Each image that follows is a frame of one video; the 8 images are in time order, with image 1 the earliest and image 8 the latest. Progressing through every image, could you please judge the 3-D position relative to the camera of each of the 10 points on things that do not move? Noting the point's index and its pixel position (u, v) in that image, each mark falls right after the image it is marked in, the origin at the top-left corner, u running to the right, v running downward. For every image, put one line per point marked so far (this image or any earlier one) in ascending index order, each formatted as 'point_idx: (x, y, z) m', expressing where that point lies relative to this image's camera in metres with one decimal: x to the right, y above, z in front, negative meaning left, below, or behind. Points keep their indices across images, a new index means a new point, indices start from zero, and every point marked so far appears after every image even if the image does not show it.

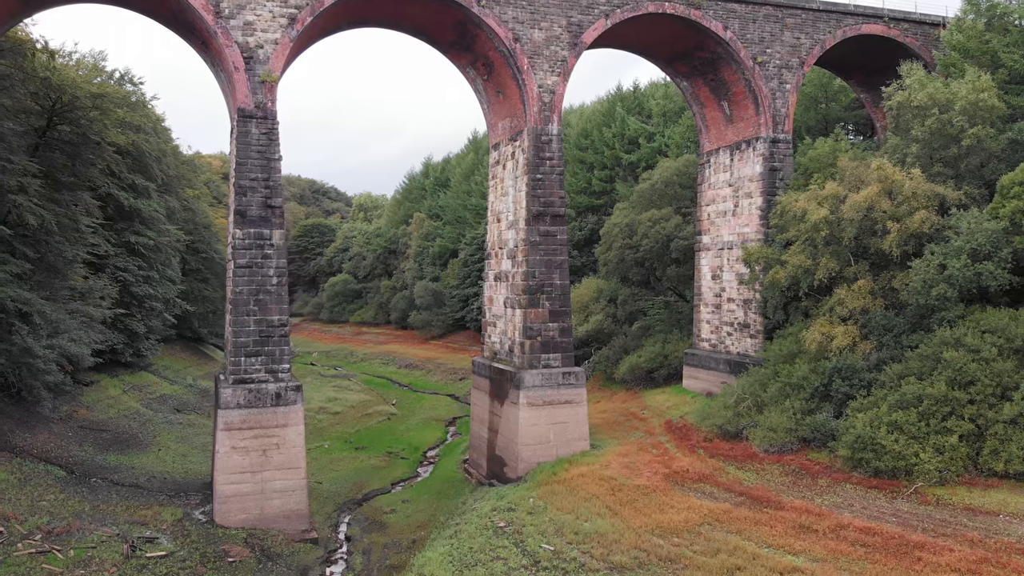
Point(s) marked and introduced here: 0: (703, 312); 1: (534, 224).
0: (+5.0, -0.7, +16.5) m
1: (+0.4, +1.2, +12.0) m
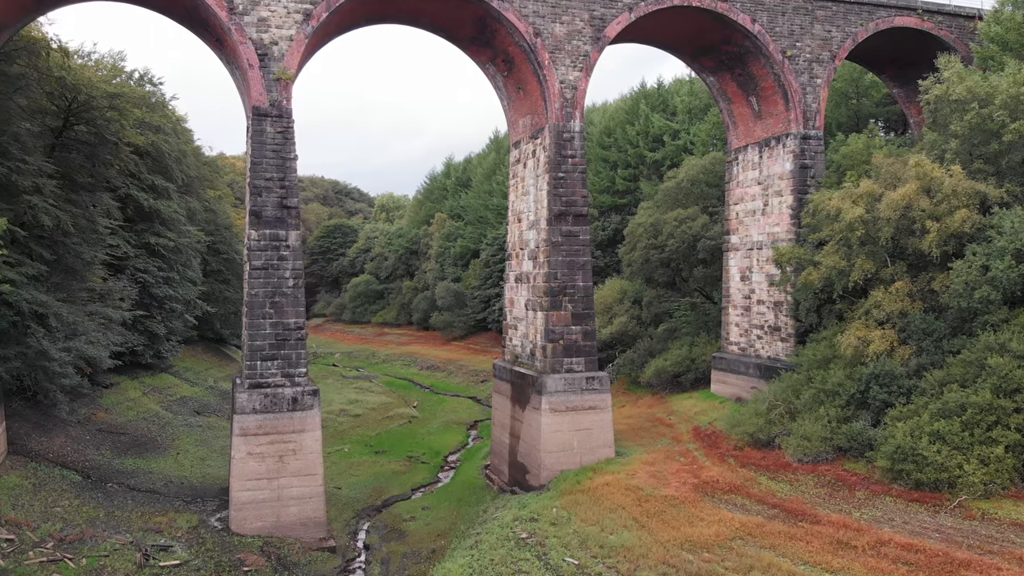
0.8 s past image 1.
0: (+5.6, -0.7, +16.0) m
1: (+0.8, +1.2, +11.6) m
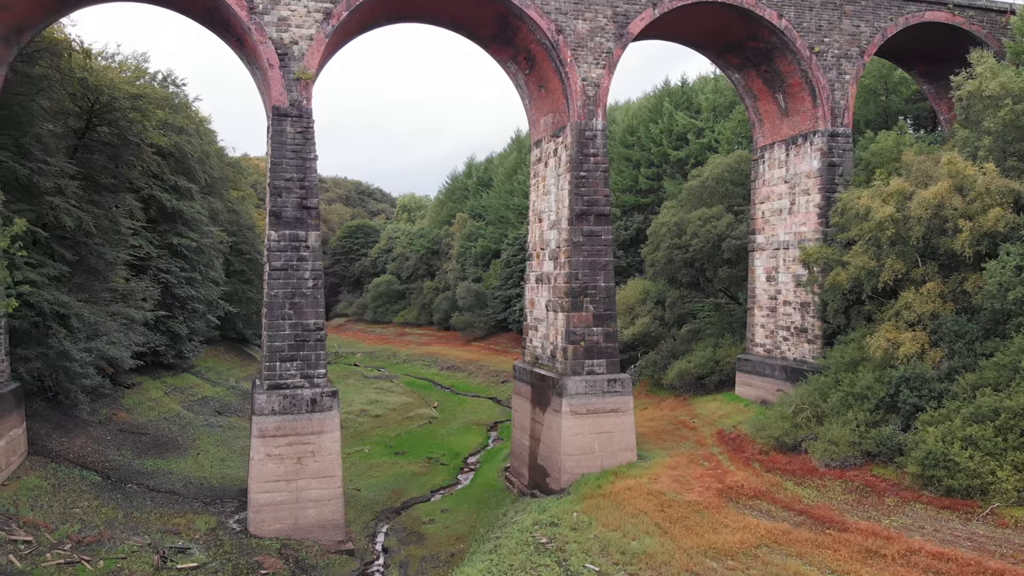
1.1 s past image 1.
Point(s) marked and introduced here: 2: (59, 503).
0: (+6.1, -0.7, +15.6) m
1: (+1.2, +1.2, +11.4) m
2: (-6.3, -3.0, +8.6) m
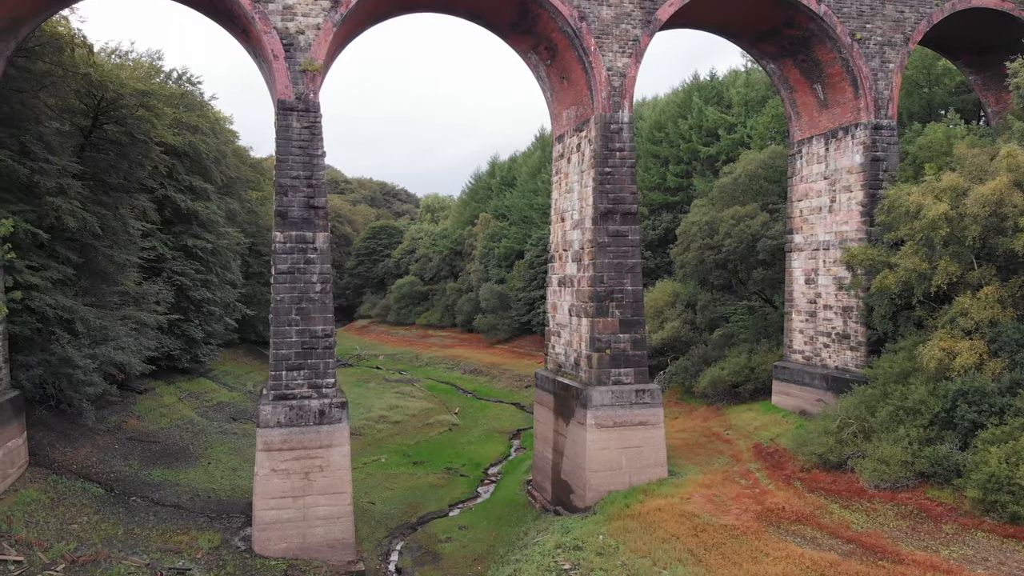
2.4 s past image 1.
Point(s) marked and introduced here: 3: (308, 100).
0: (+6.7, -0.8, +14.7) m
1: (+1.6, +1.1, +10.7) m
2: (-6.0, -3.1, +8.2) m
3: (-3.0, +2.8, +9.1) m
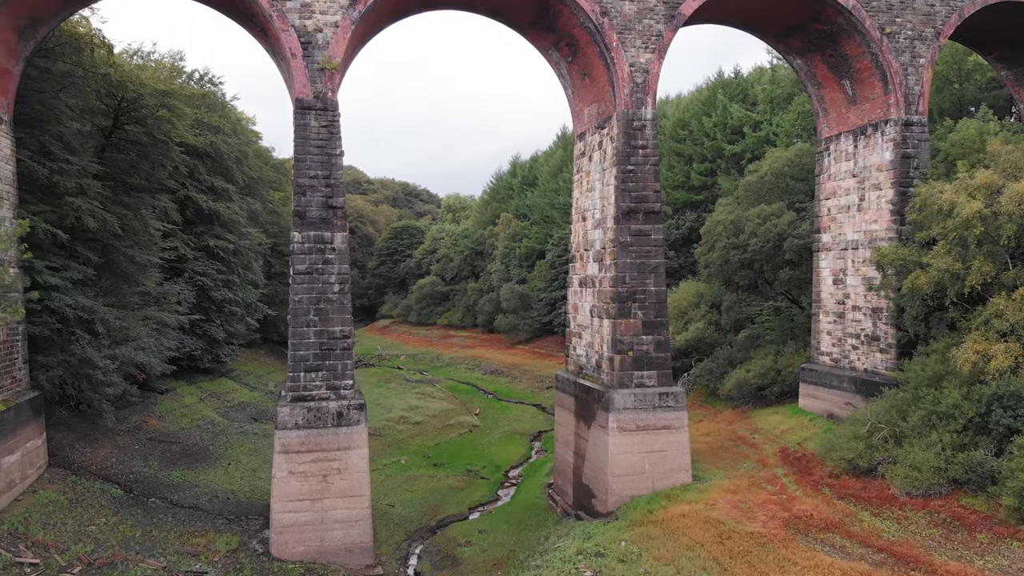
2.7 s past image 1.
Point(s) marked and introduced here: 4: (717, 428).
0: (+7.2, -0.8, +14.3) m
1: (+1.9, +1.1, +10.4) m
2: (-5.8, -3.1, +8.2) m
3: (-2.7, +2.7, +9.0) m
4: (+4.9, -3.3, +14.8) m
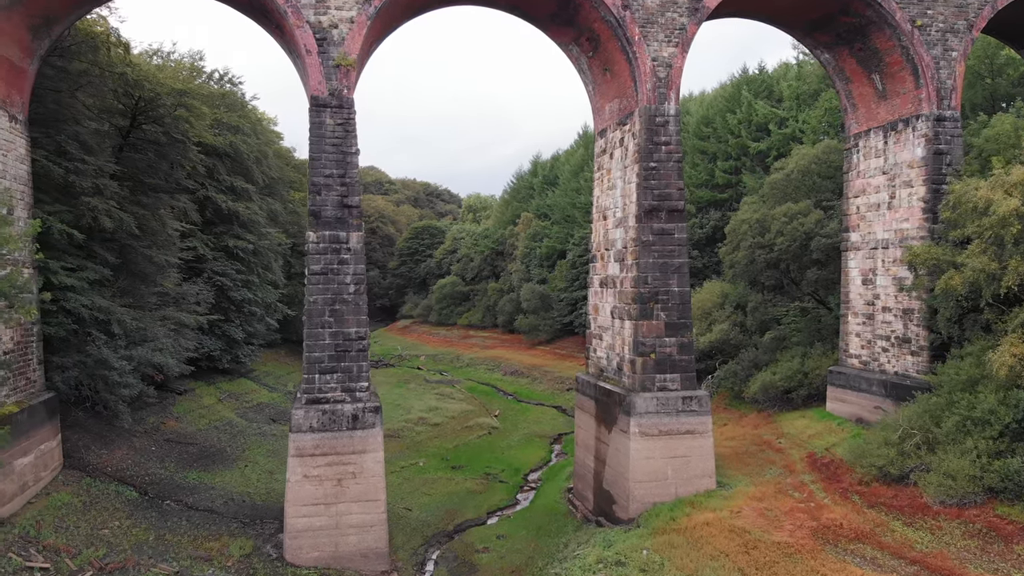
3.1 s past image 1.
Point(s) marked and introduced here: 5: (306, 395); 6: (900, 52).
0: (+7.6, -0.8, +13.8) m
1: (+2.2, +1.1, +10.1) m
2: (-5.6, -3.1, +8.2) m
3: (-2.4, +2.7, +8.8) m
4: (+5.3, -3.3, +14.4) m
5: (-2.9, -1.5, +8.6) m
6: (+7.6, +4.6, +12.1) m
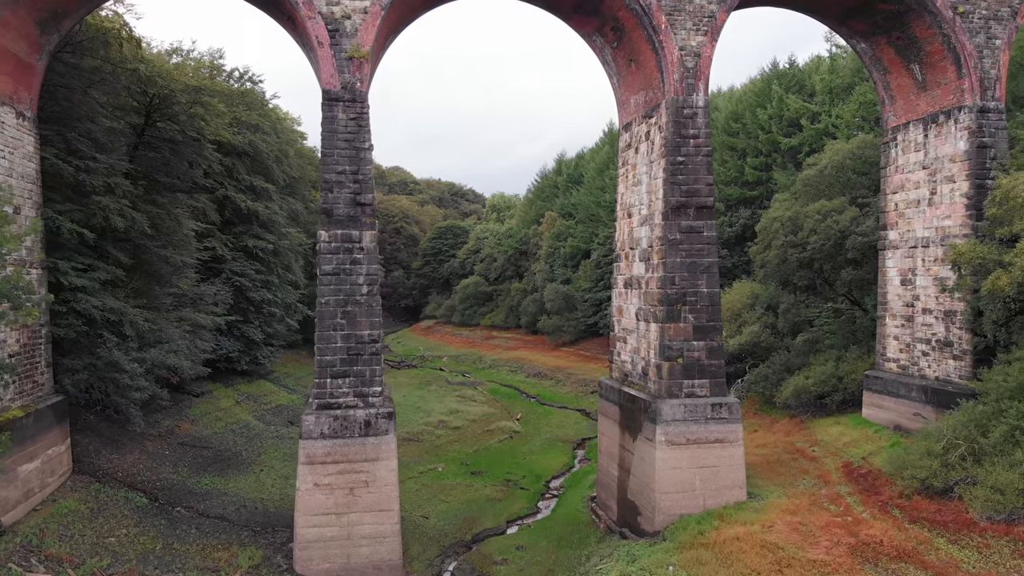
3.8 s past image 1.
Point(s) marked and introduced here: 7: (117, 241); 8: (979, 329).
0: (+8.0, -0.8, +13.1) m
1: (+2.5, +1.1, +9.6) m
2: (-5.3, -3.1, +8.0) m
3: (-2.2, +2.7, +8.5) m
4: (+5.8, -3.4, +13.8) m
5: (-2.6, -1.5, +8.3) m
6: (+8.0, +4.6, +11.3) m
7: (-6.5, +0.8, +10.3) m
8: (+8.5, -0.8, +11.1) m
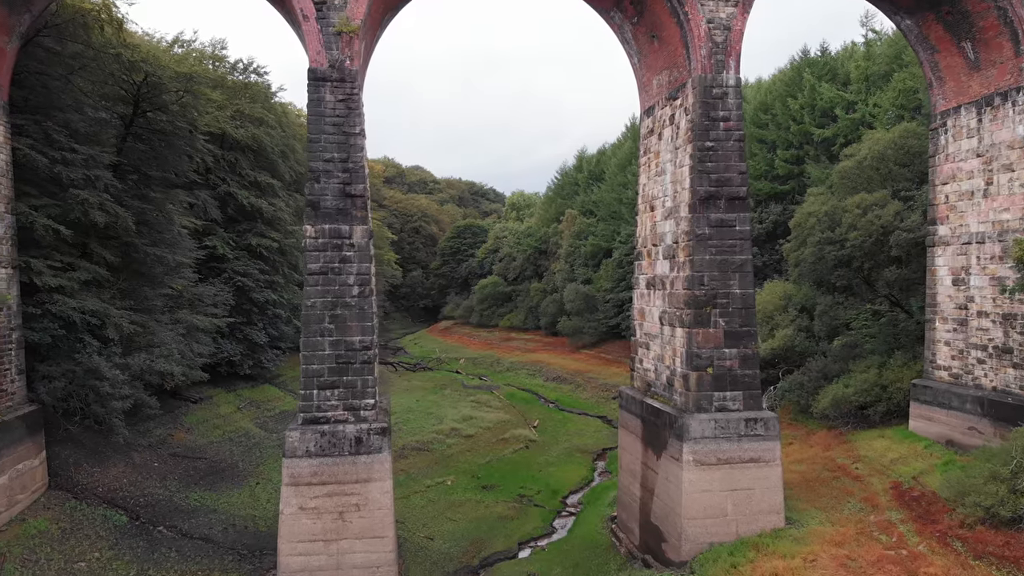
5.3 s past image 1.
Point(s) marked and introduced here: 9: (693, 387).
0: (+8.3, -0.8, +11.8) m
1: (+2.6, +1.1, +8.6) m
2: (-5.2, -3.1, +7.3) m
3: (-2.1, +2.7, +7.7) m
4: (+6.1, -3.4, +12.6) m
5: (-2.5, -1.5, +7.5) m
6: (+8.2, +4.6, +10.1) m
7: (-6.3, +0.7, +9.6) m
8: (+8.7, -0.8, +9.9) m
9: (+2.5, -1.4, +8.6) m
